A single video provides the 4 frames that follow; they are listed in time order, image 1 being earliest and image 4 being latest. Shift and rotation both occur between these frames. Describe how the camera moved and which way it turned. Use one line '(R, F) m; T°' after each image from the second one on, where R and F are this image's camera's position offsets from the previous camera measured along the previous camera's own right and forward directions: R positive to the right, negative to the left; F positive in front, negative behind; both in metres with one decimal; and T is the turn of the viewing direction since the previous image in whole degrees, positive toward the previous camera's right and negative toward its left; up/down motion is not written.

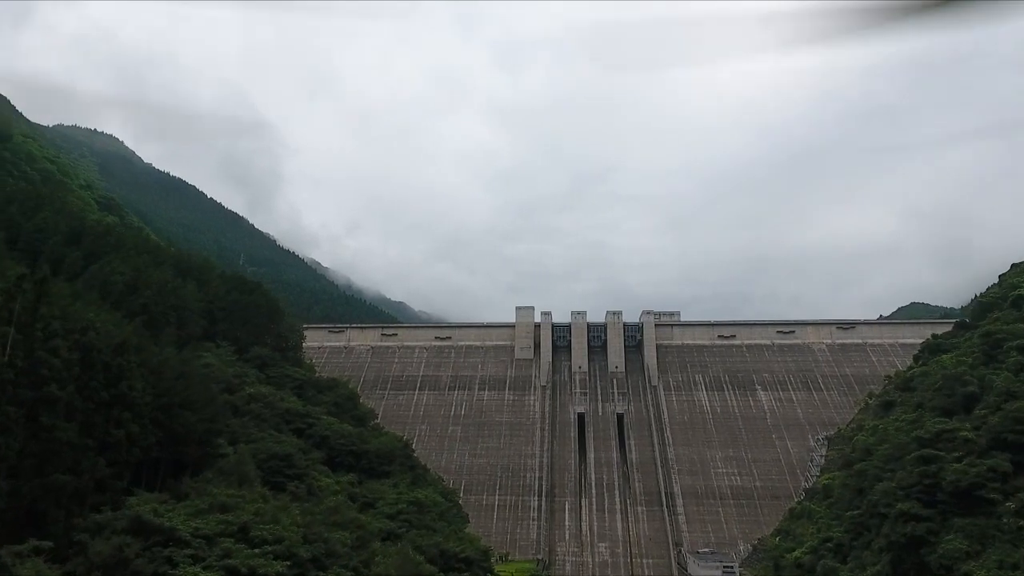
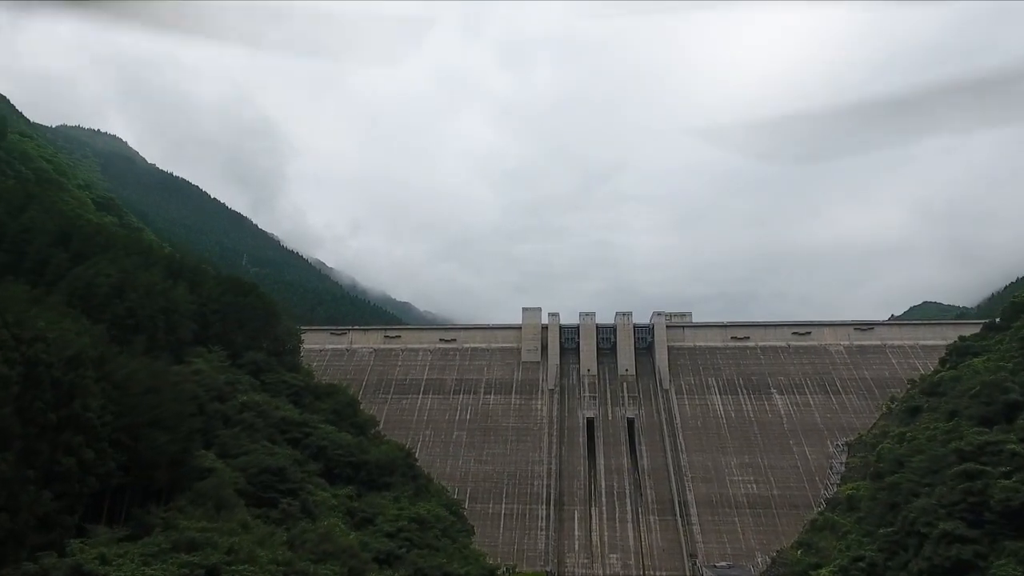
(-0.1, +1.5) m; 0°
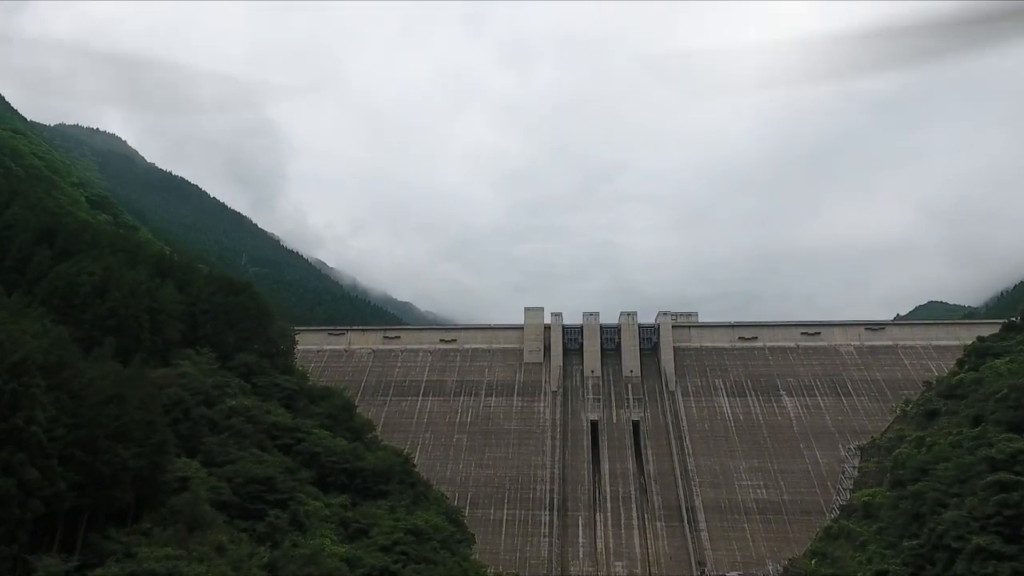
(0.0, +1.2) m; 0°
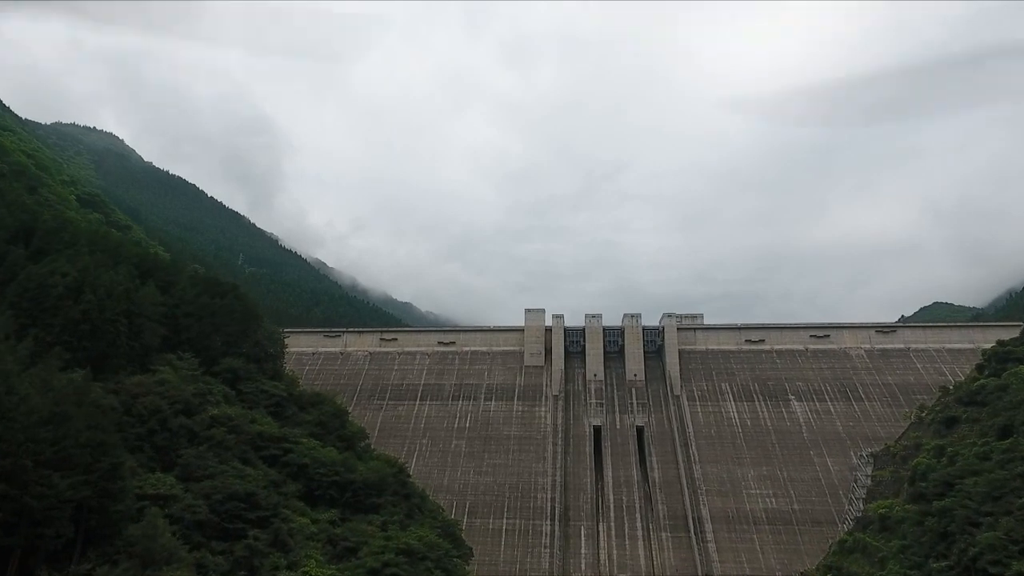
(0.0, +1.4) m; 0°
